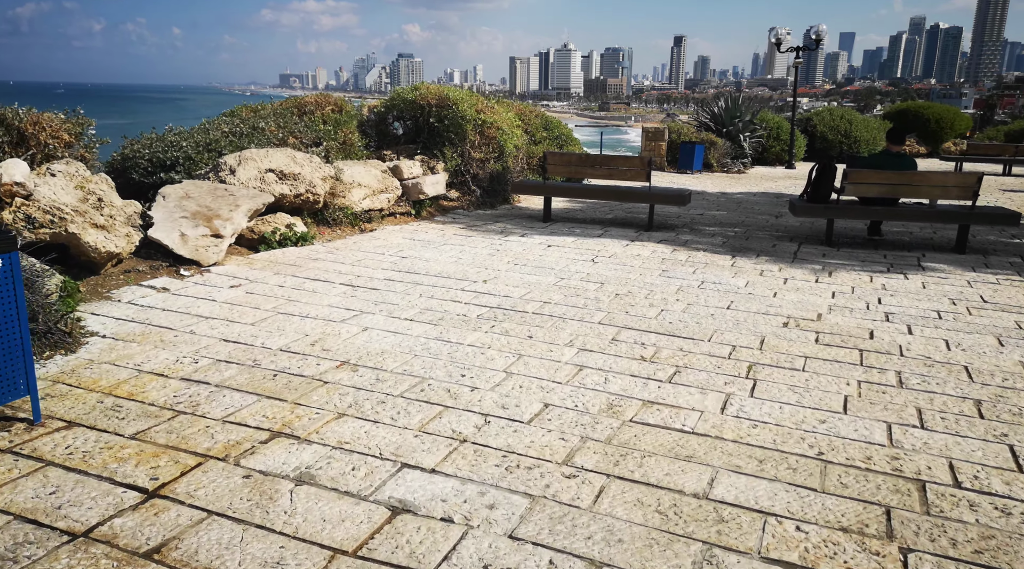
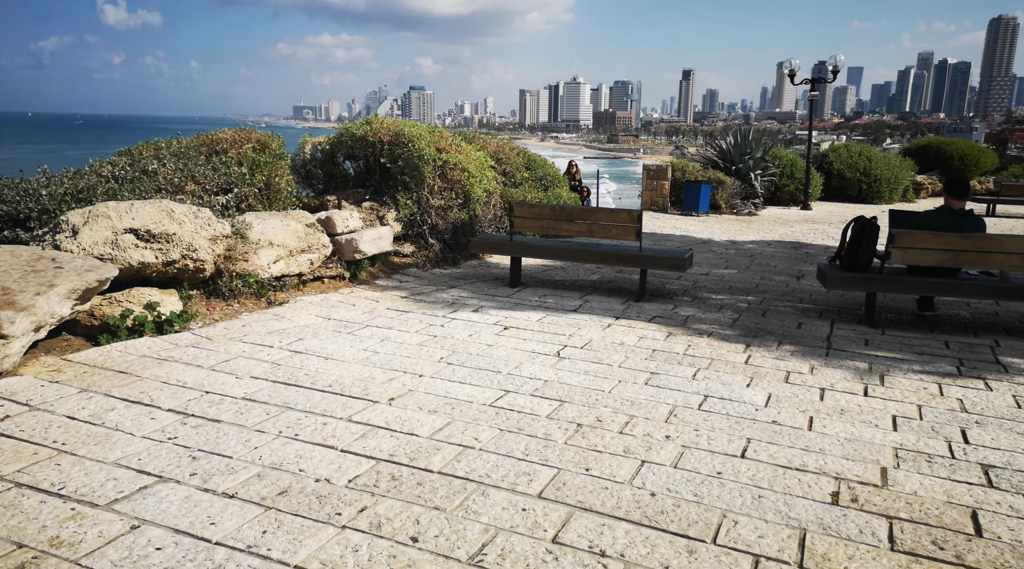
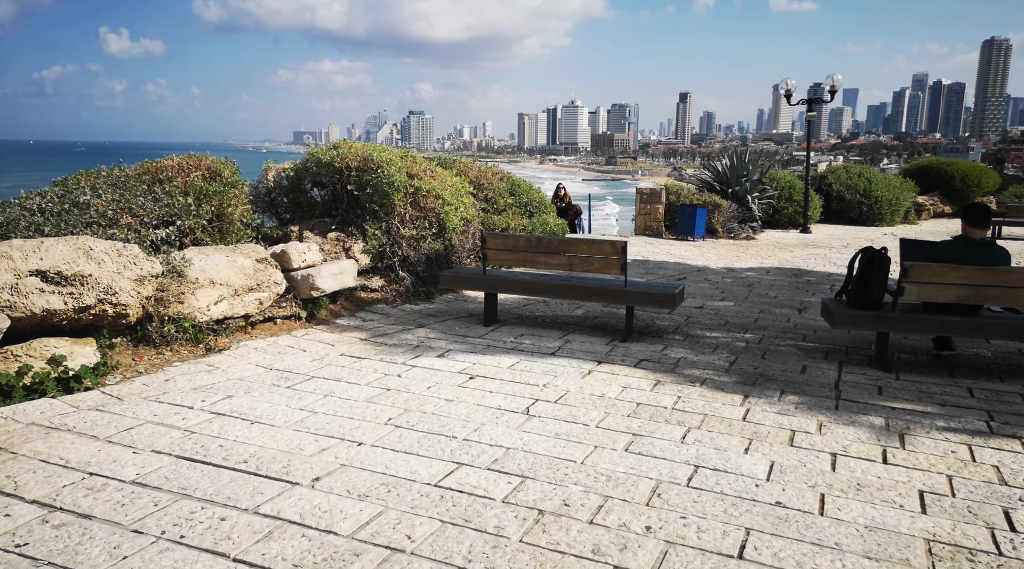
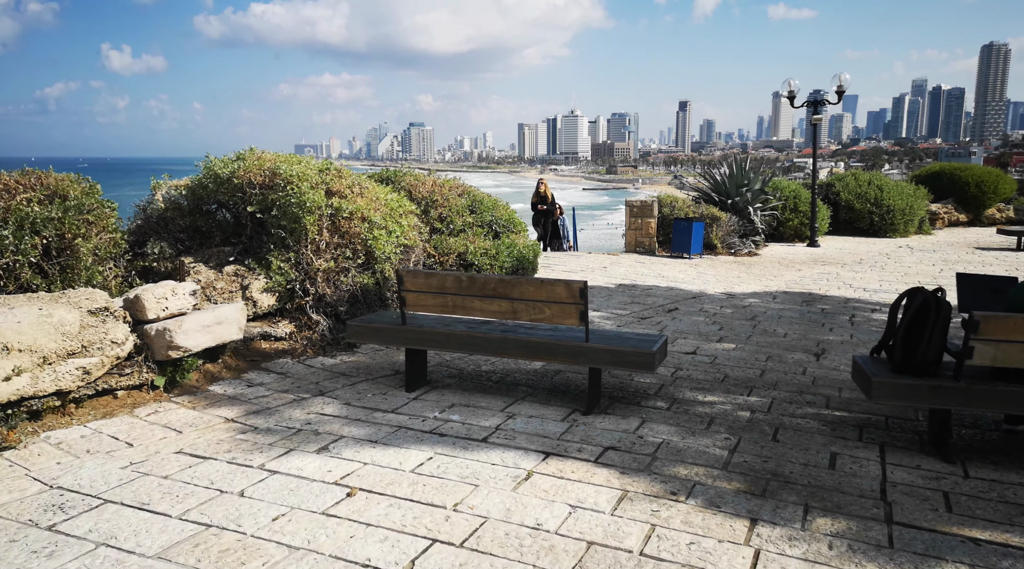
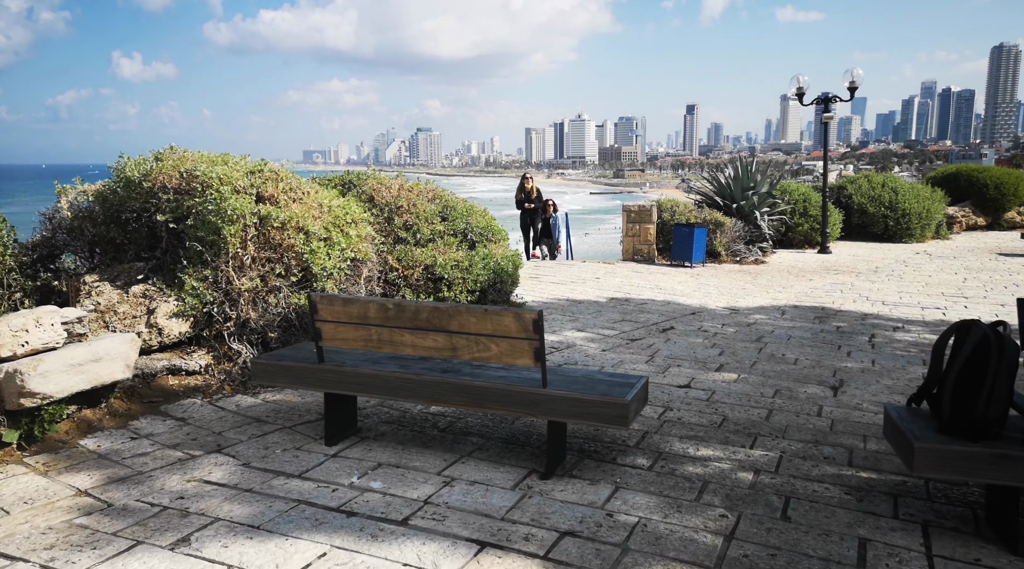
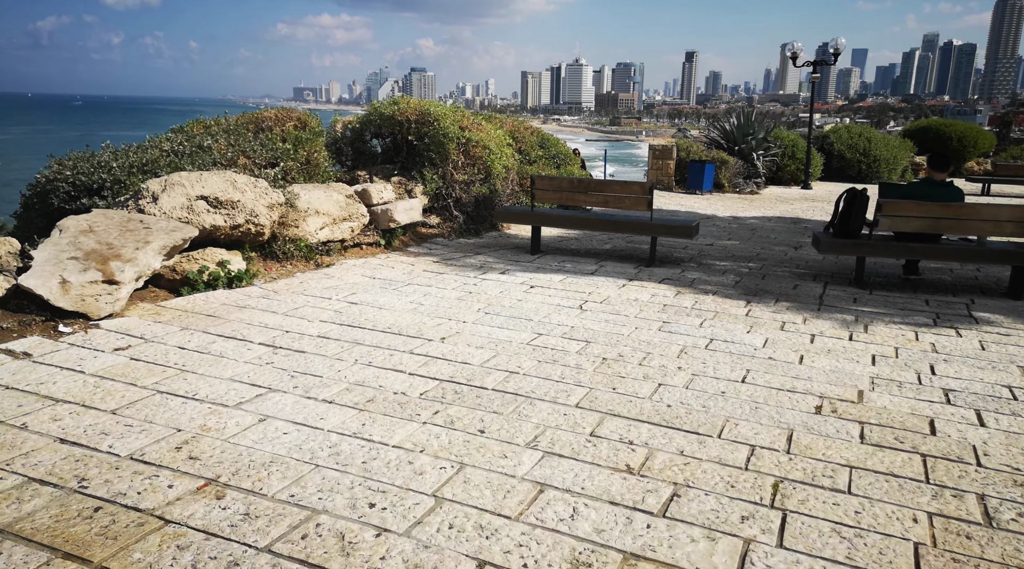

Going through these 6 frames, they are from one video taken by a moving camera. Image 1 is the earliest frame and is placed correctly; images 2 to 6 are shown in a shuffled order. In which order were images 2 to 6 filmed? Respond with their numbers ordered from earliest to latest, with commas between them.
6, 2, 3, 4, 5
